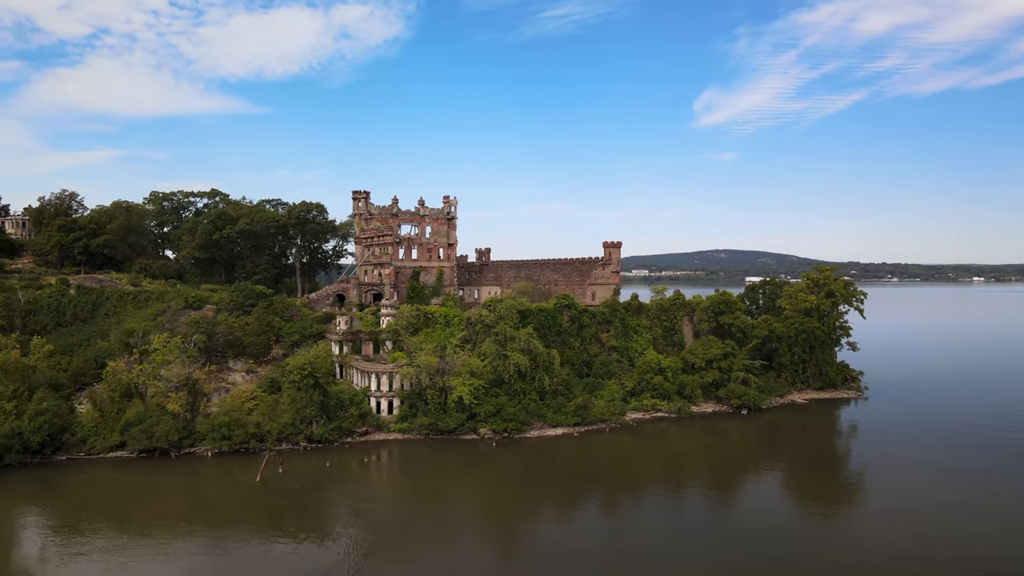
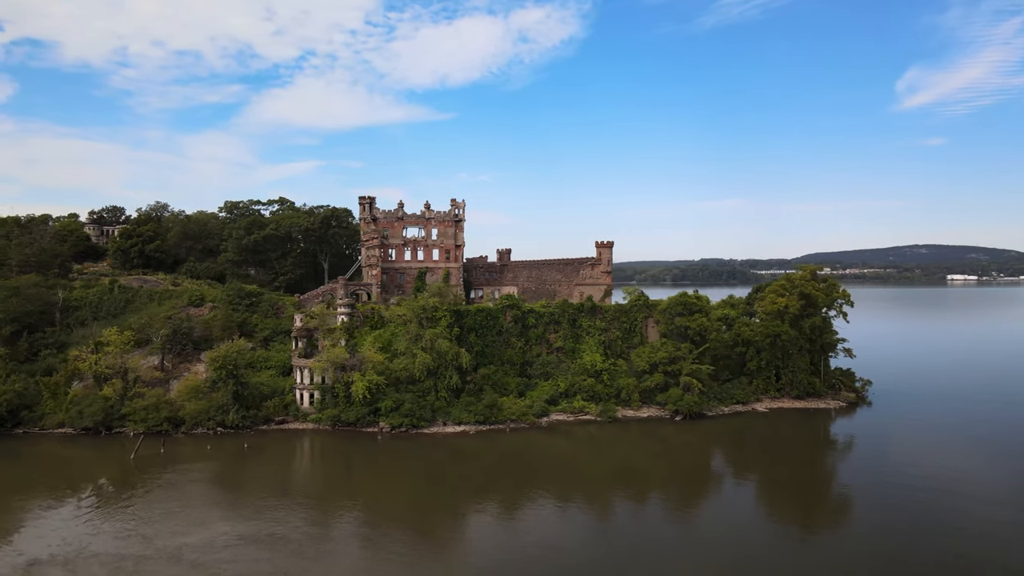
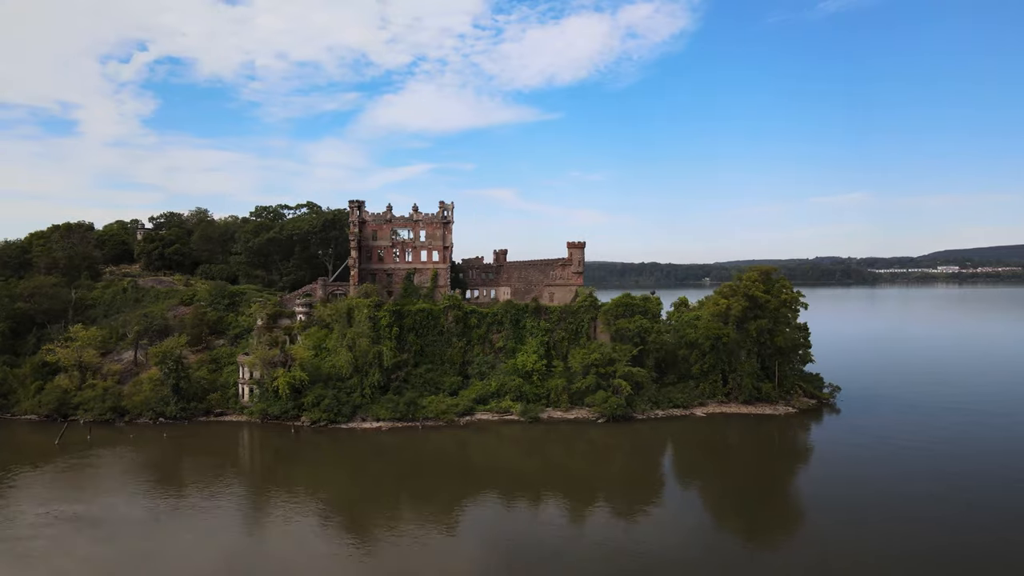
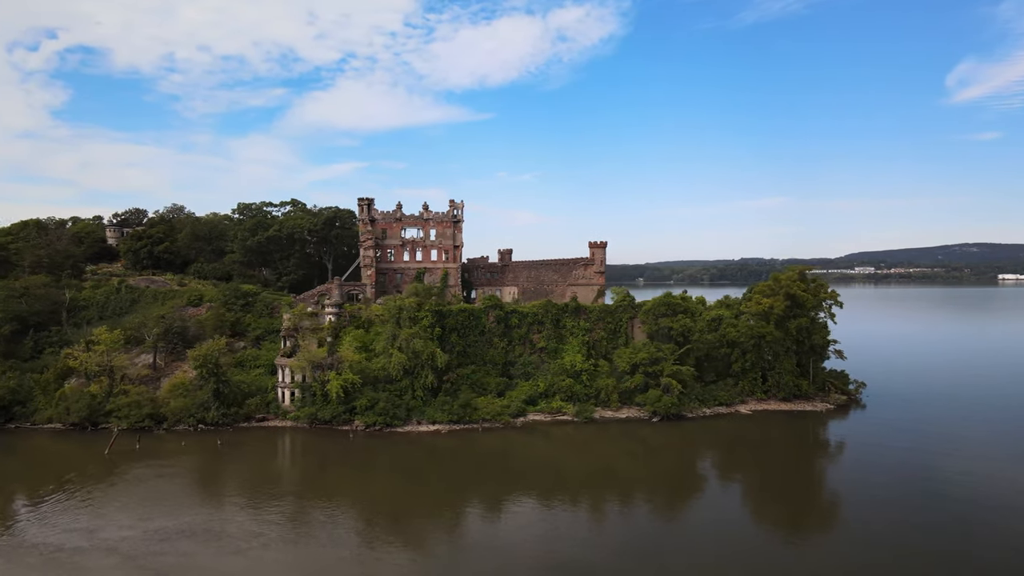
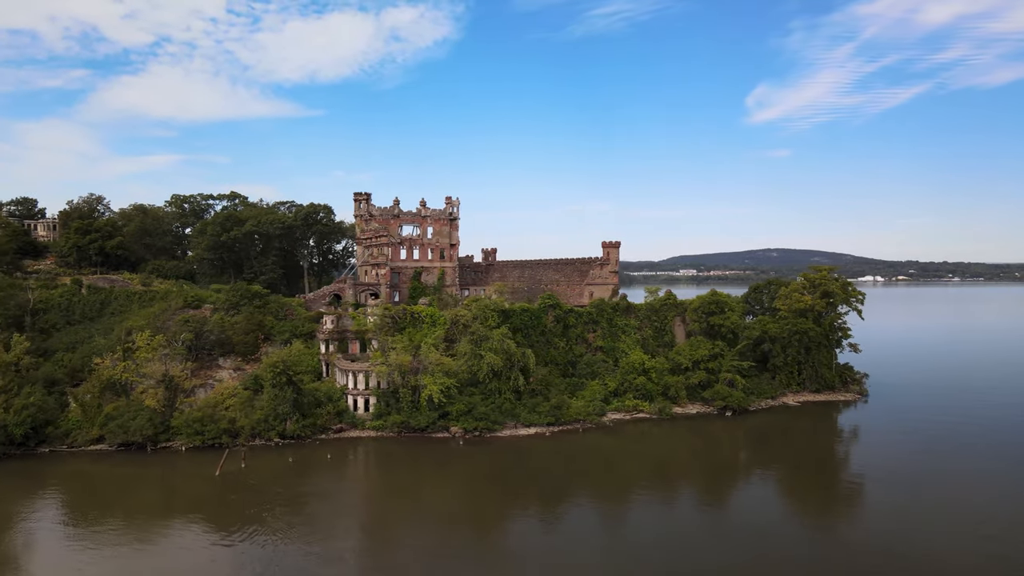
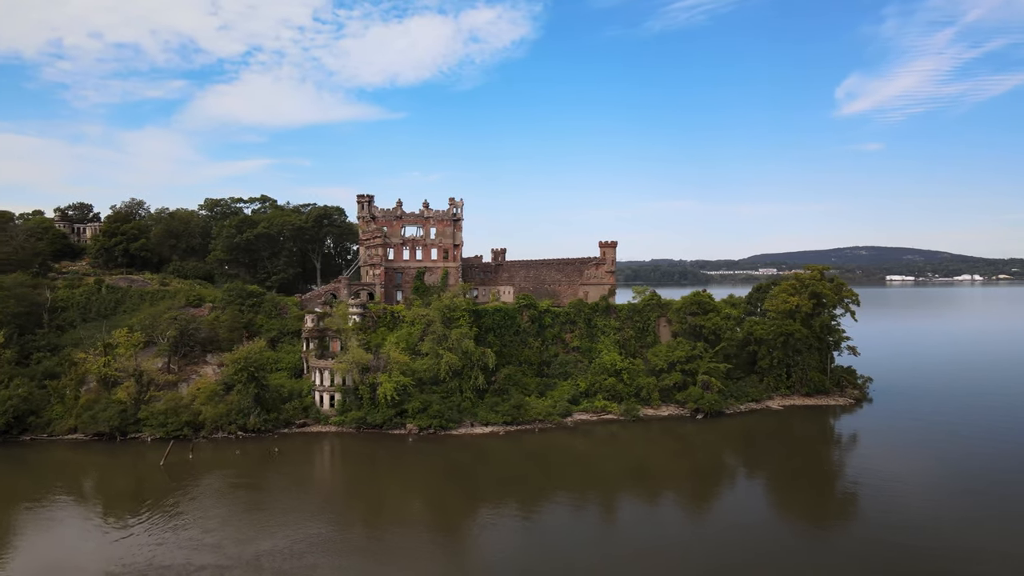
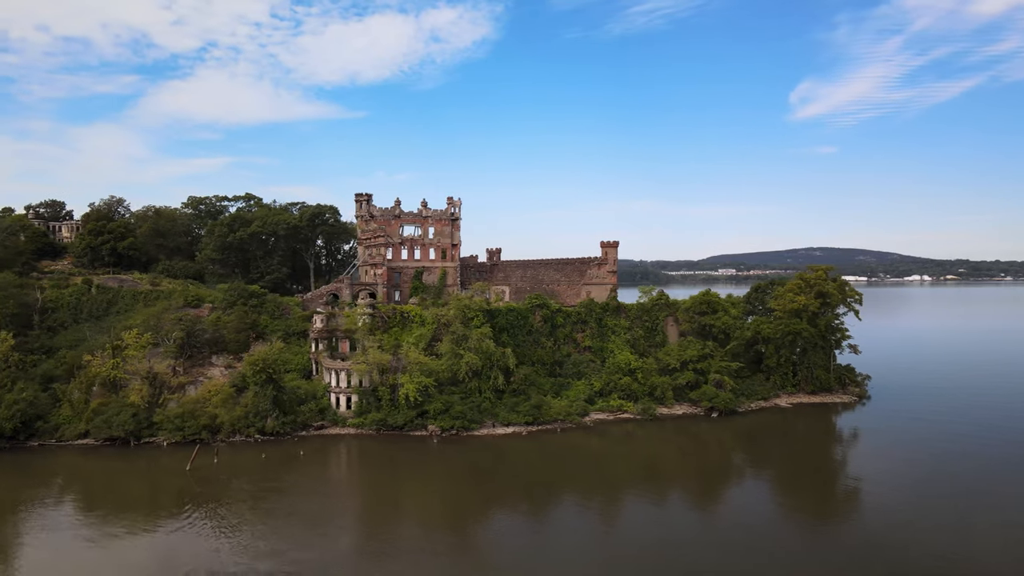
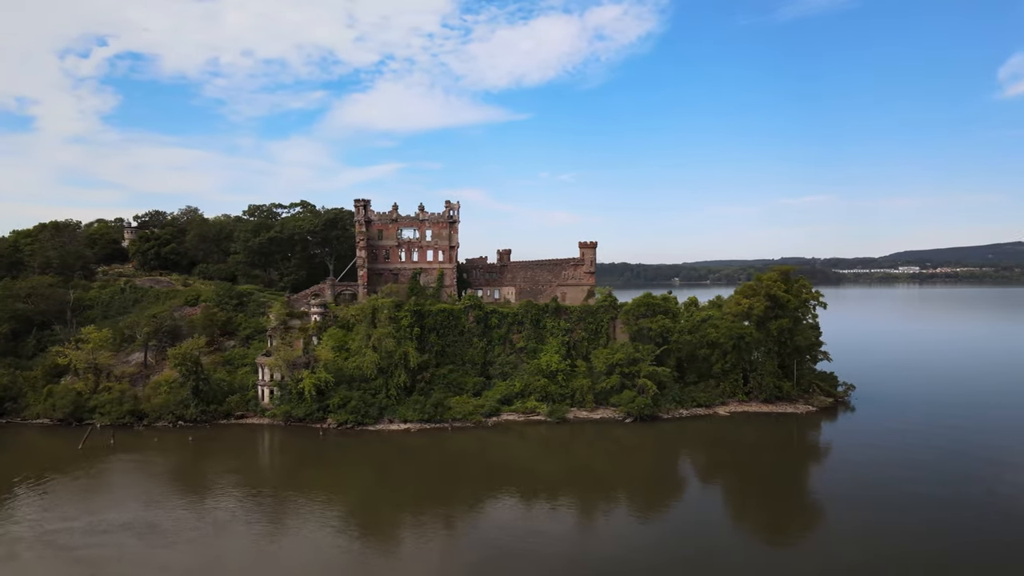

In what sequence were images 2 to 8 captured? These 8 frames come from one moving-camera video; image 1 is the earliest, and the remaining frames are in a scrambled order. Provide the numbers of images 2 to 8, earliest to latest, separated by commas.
5, 7, 6, 2, 4, 8, 3
